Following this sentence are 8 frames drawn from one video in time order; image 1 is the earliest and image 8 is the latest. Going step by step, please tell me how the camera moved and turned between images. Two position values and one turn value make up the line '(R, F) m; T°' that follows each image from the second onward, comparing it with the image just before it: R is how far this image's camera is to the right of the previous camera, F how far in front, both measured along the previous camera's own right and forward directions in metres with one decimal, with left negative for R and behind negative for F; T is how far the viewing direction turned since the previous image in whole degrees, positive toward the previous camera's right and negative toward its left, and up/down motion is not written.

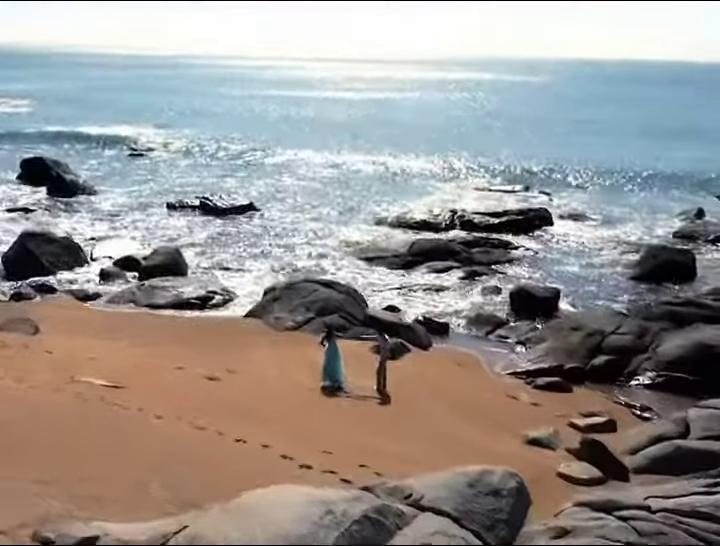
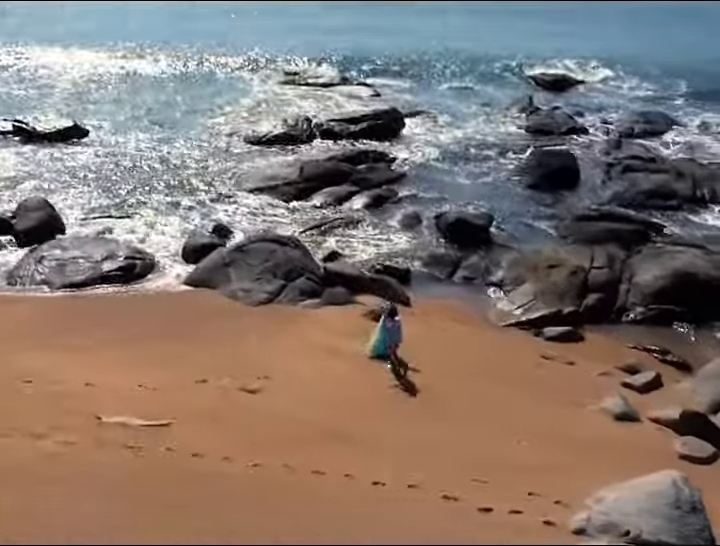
(-4.3, +2.3) m; +17°
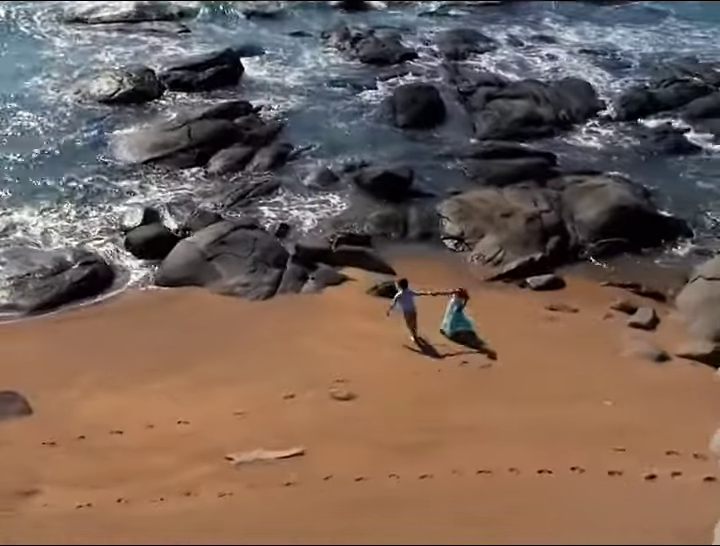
(-4.7, +0.5) m; +17°
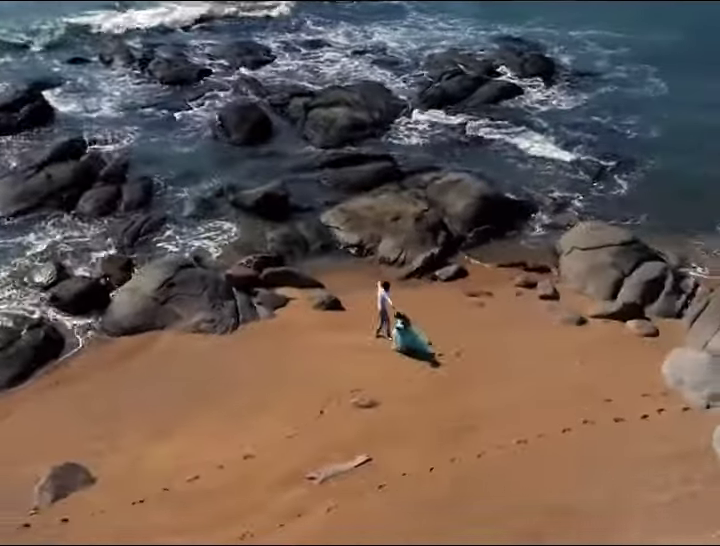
(-4.4, -1.0) m; +18°
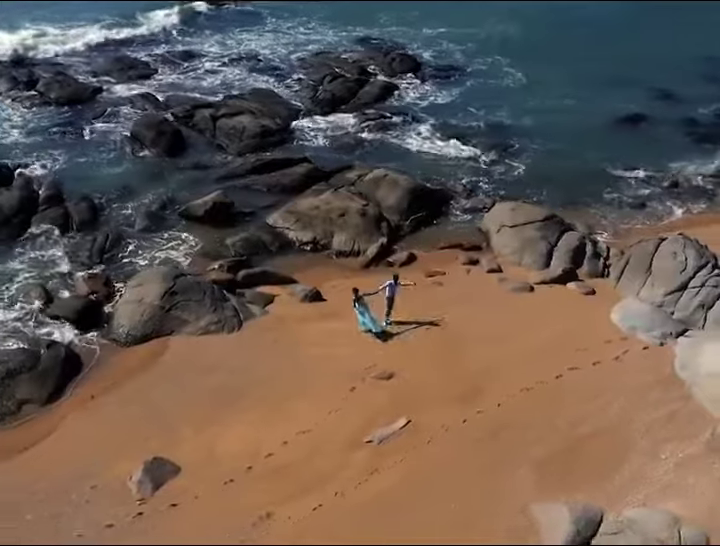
(-3.5, -1.9) m; +11°
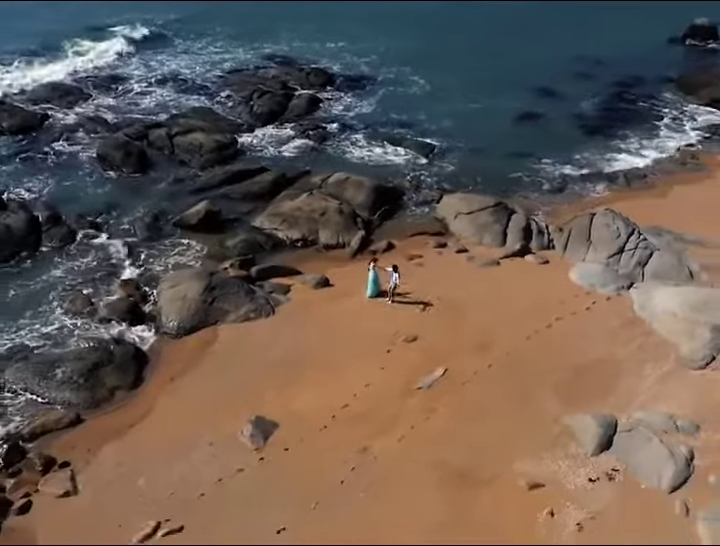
(-3.9, -3.3) m; +9°
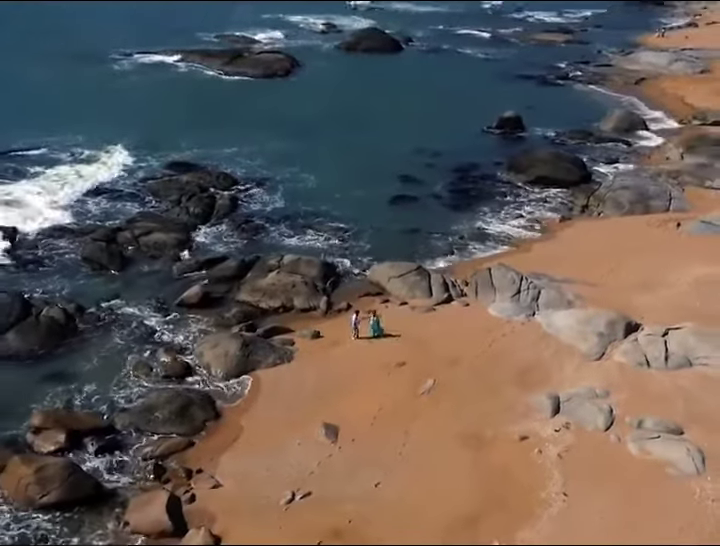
(-6.2, -7.6) m; +13°
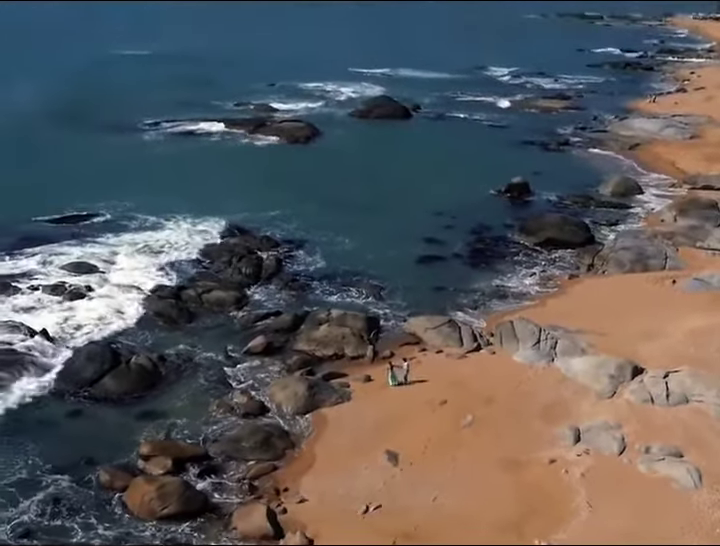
(-1.9, -5.5) m; 0°
